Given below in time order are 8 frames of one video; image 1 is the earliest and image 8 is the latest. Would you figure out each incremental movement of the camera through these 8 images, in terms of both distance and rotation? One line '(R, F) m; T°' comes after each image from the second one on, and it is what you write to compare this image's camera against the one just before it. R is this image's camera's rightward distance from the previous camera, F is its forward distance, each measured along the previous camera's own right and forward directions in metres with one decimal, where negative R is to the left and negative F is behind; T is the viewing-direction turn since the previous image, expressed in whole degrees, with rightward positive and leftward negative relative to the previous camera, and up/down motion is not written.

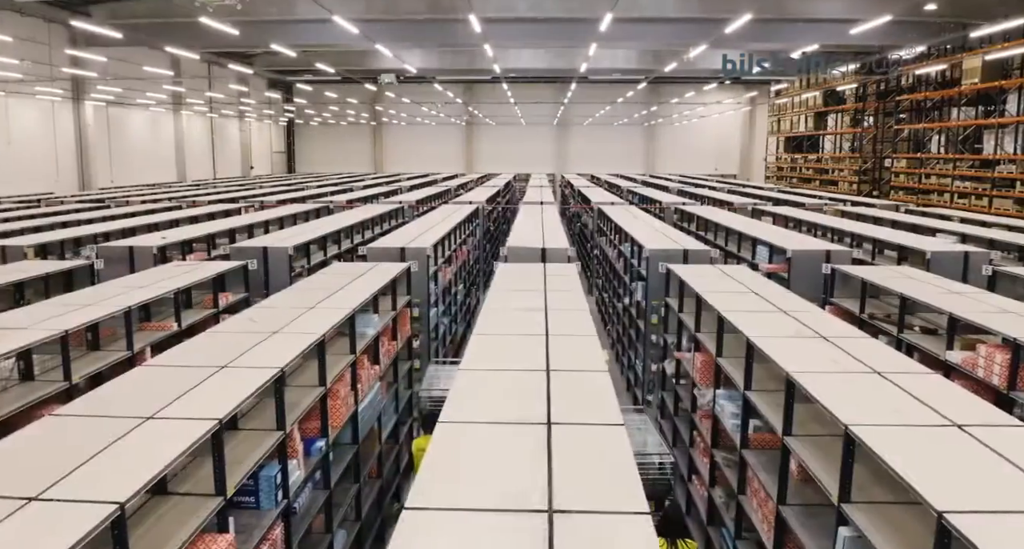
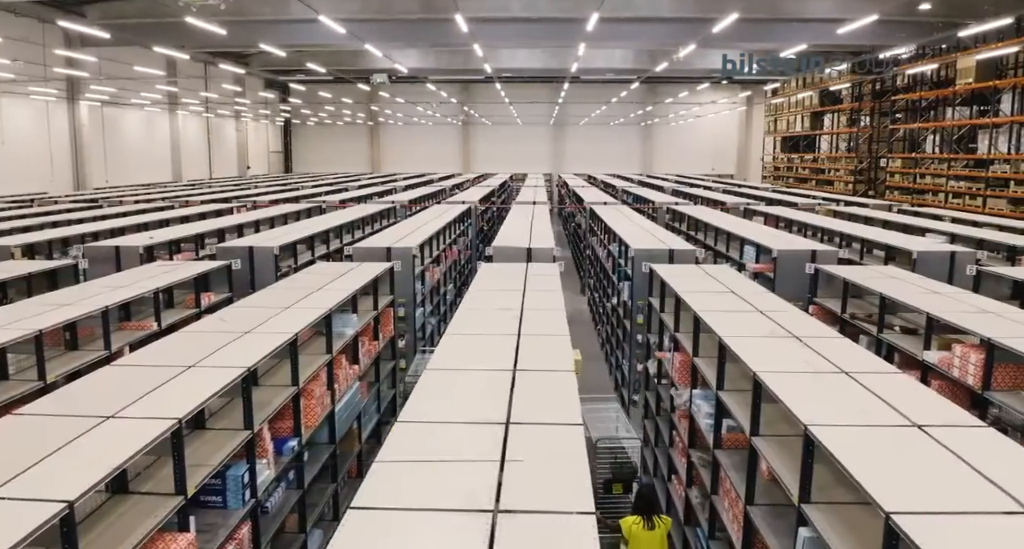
(+0.2, 0.0) m; 0°
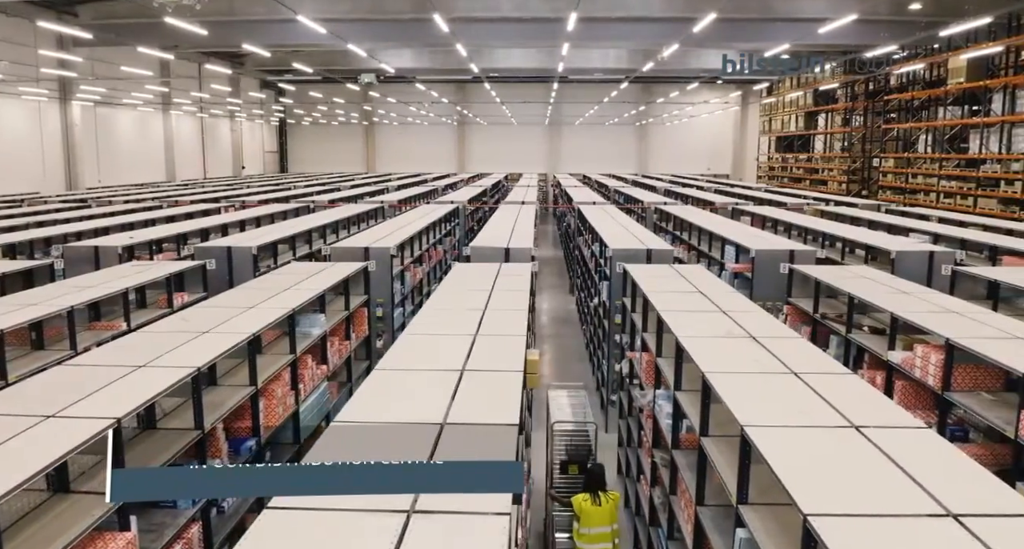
(+0.3, 0.0) m; 0°
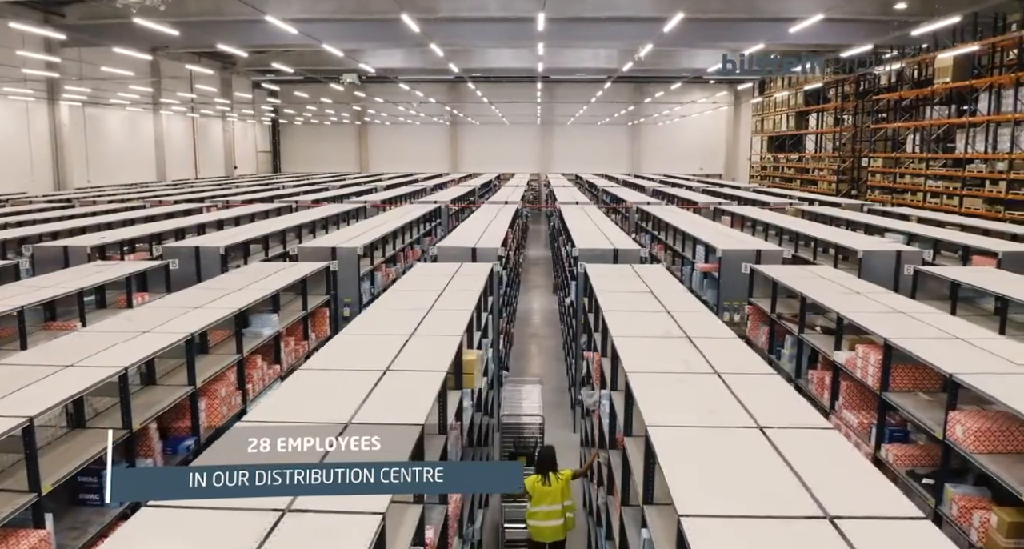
(+0.4, 0.0) m; 0°
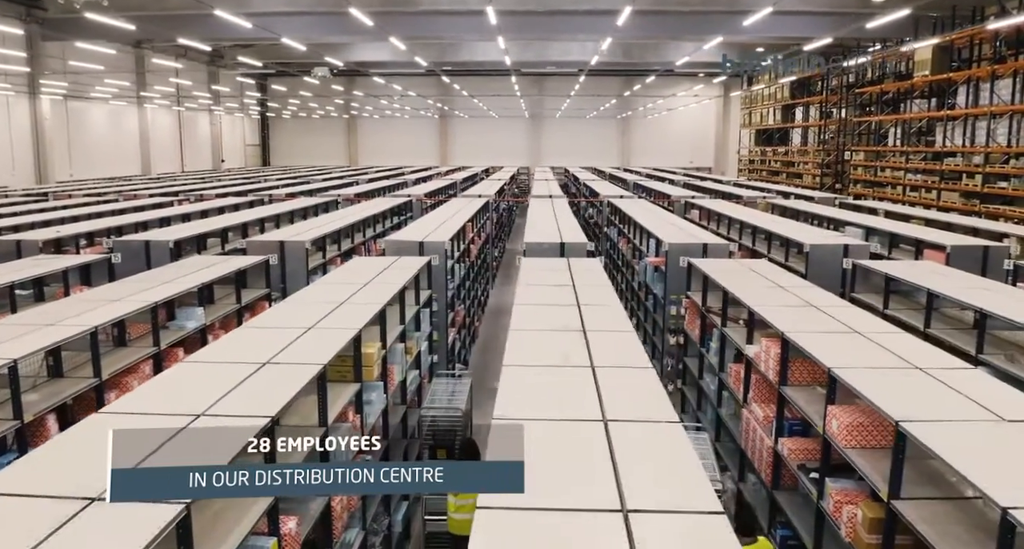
(+0.6, 0.0) m; -1°
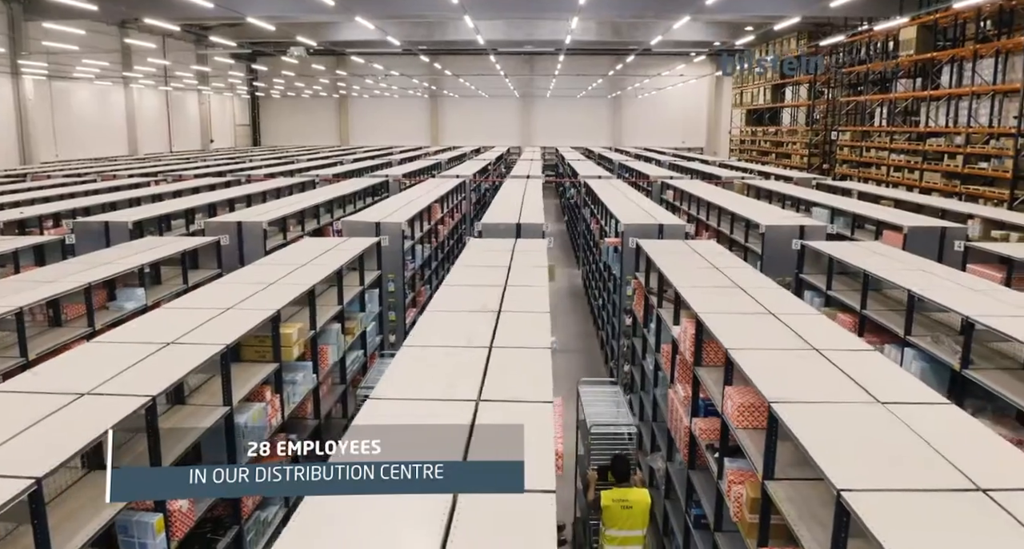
(+0.5, 0.0) m; -1°
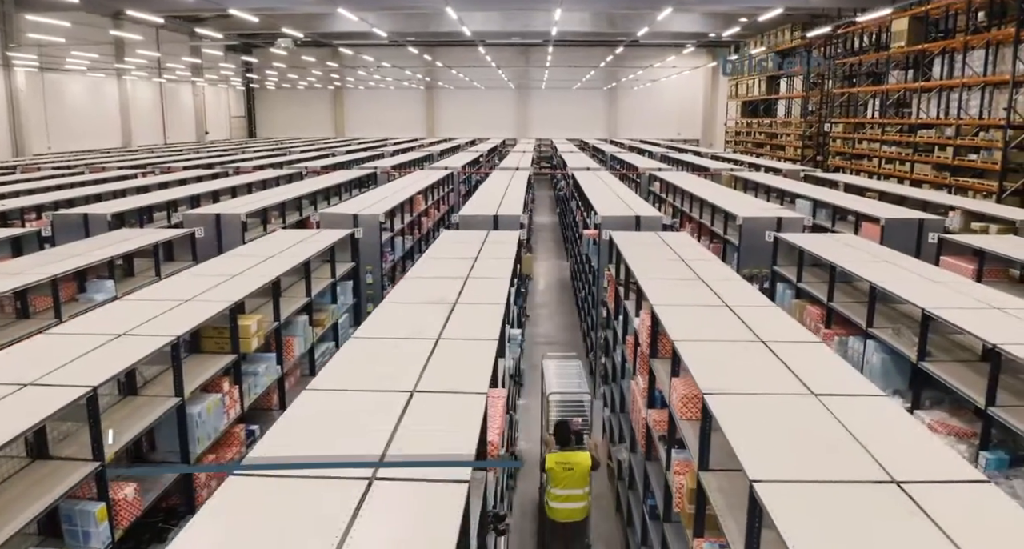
(+0.3, 0.0) m; 0°
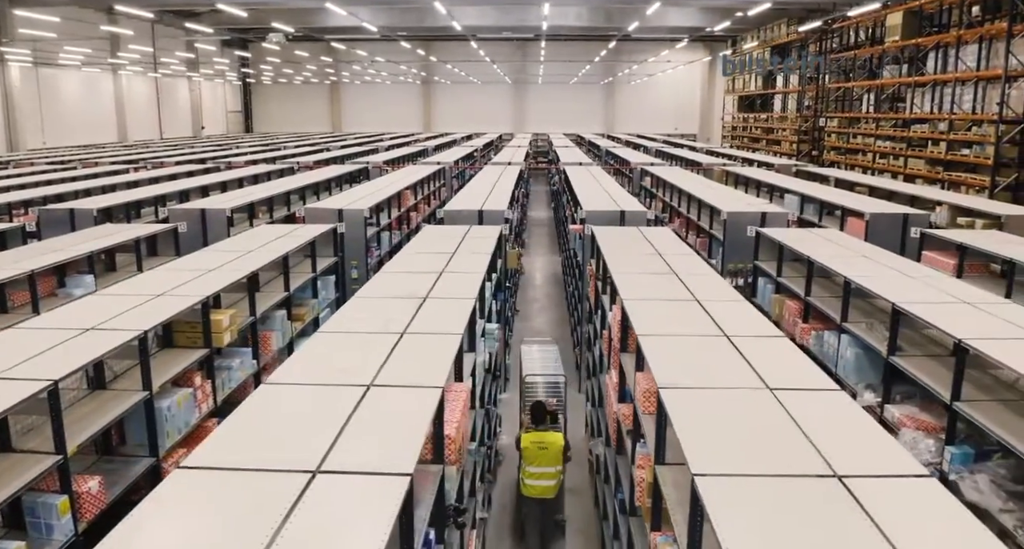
(+0.2, 0.0) m; 0°
